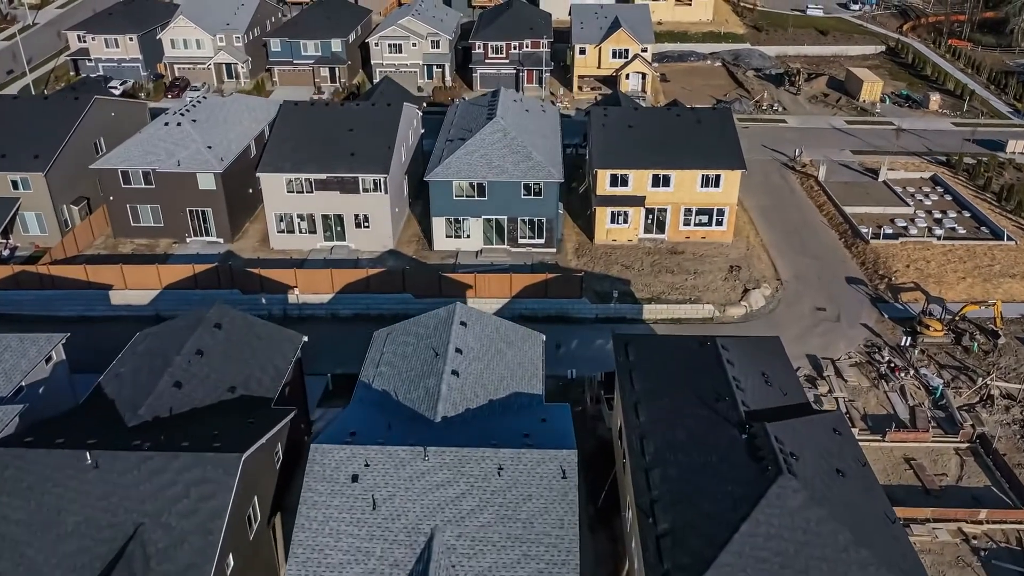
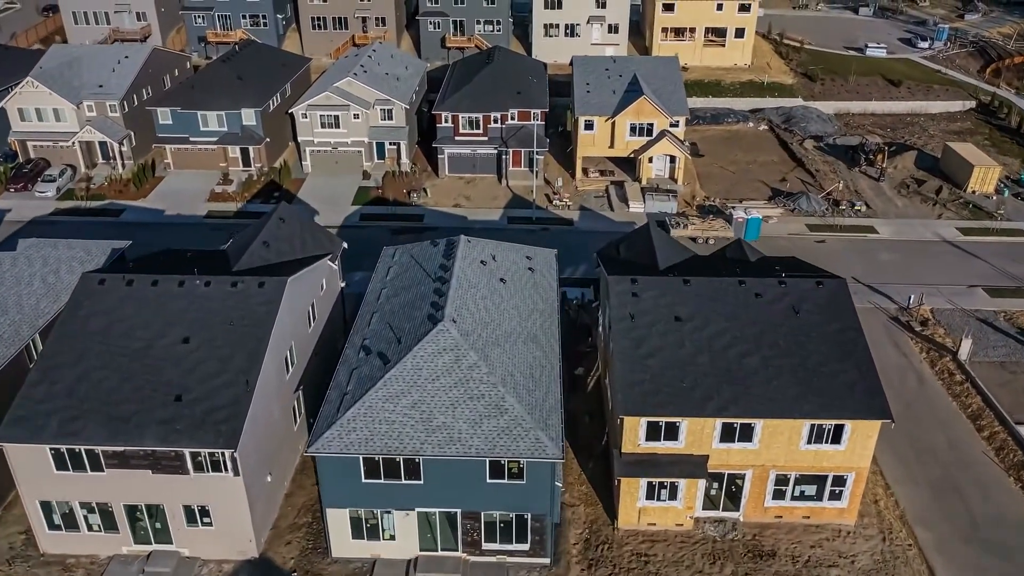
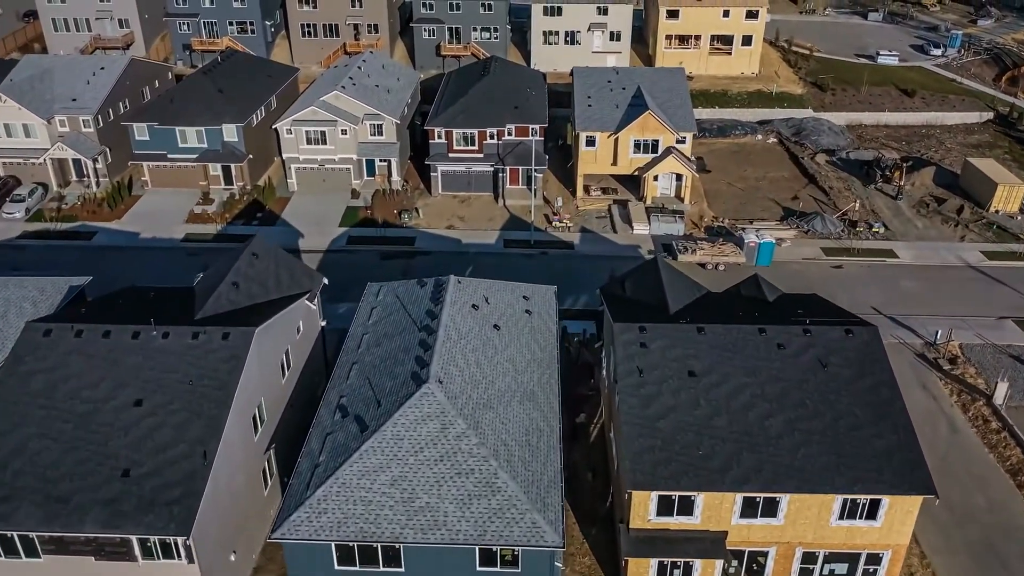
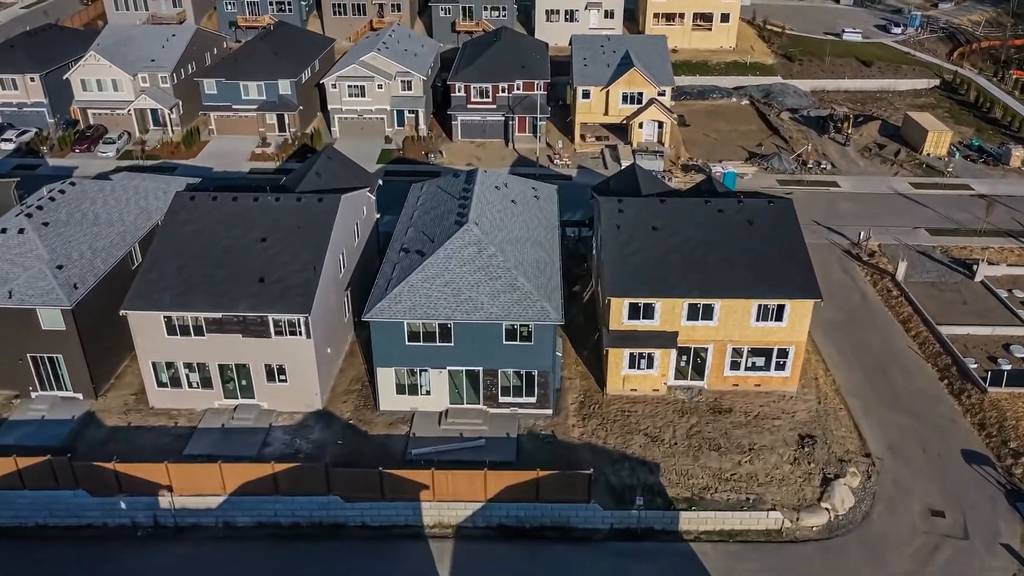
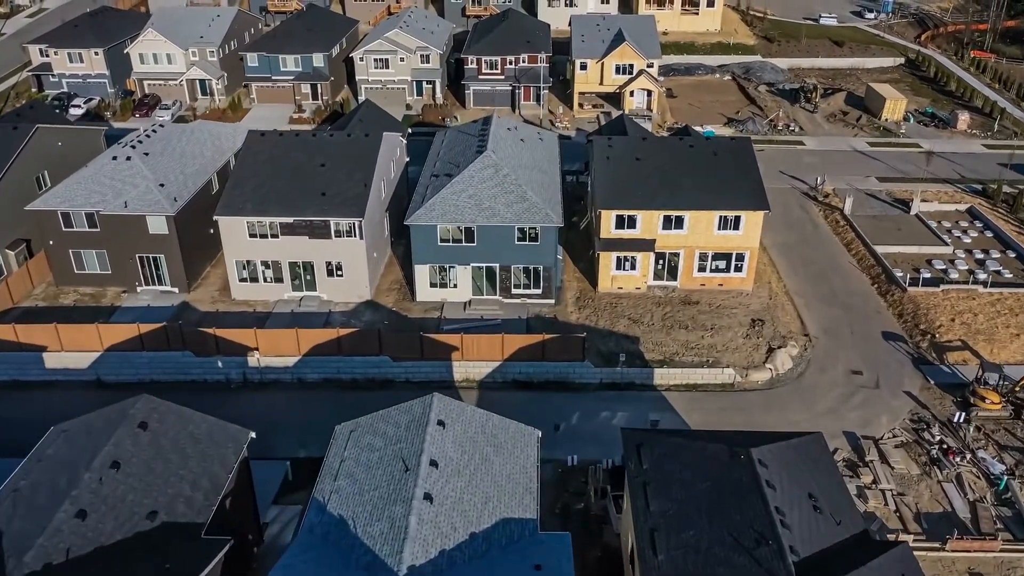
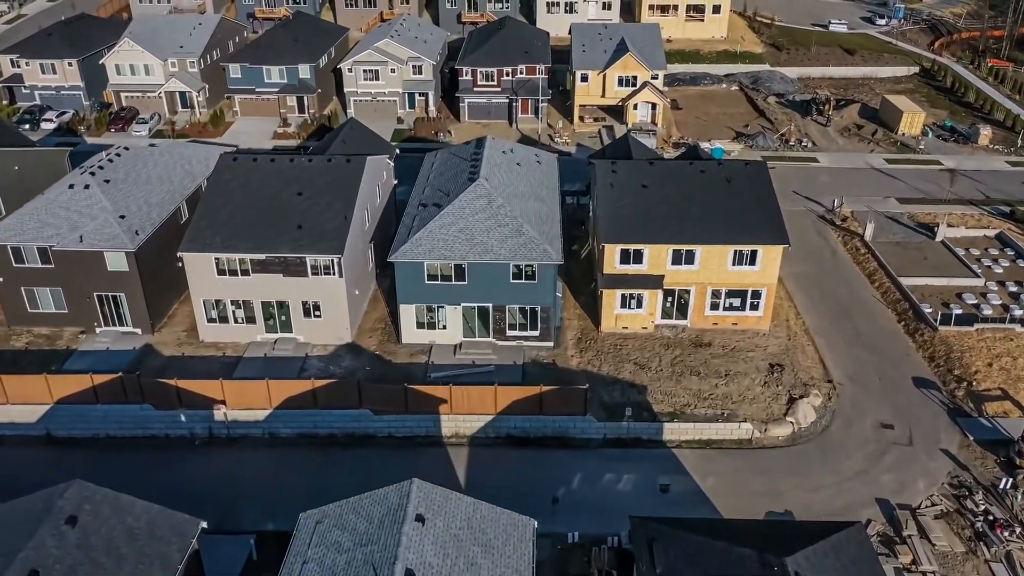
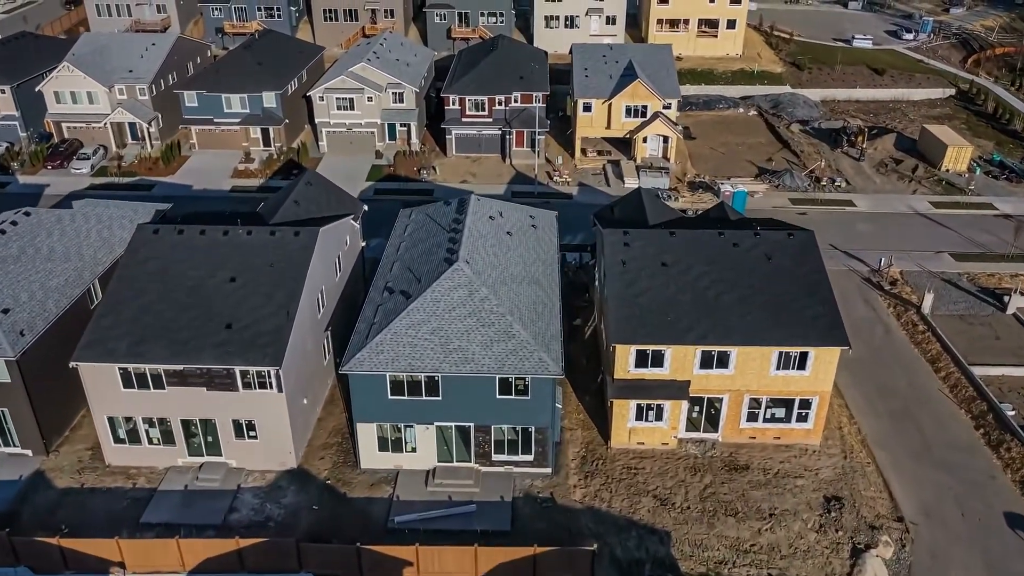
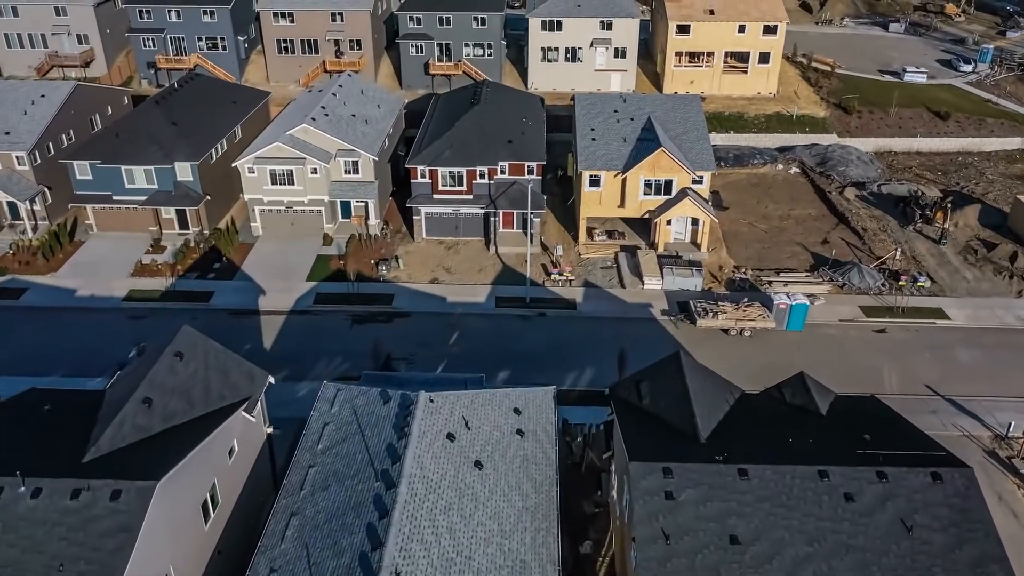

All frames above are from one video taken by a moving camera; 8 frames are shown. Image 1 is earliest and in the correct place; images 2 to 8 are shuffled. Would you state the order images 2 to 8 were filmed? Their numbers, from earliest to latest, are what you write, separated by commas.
5, 6, 4, 7, 2, 3, 8
